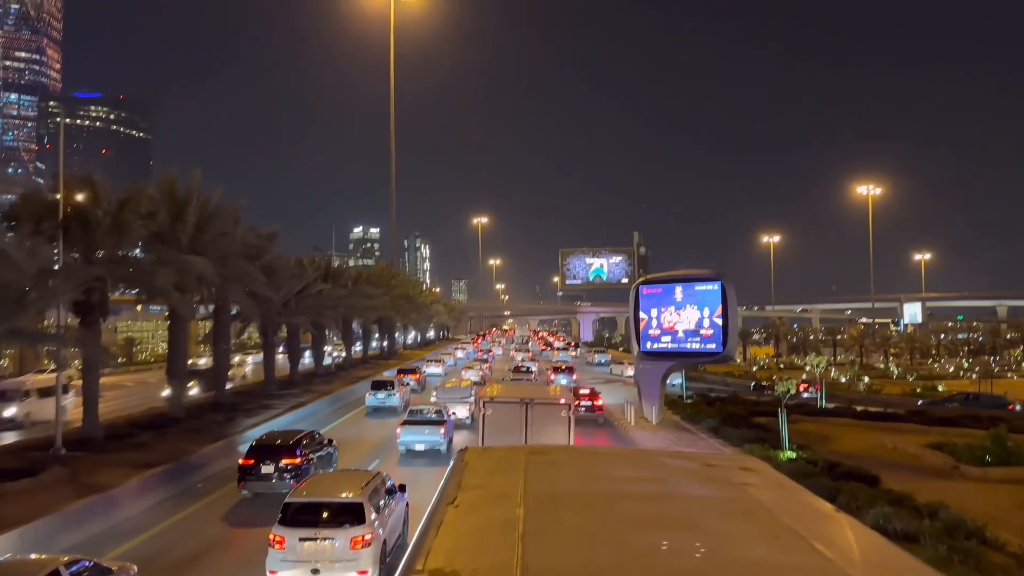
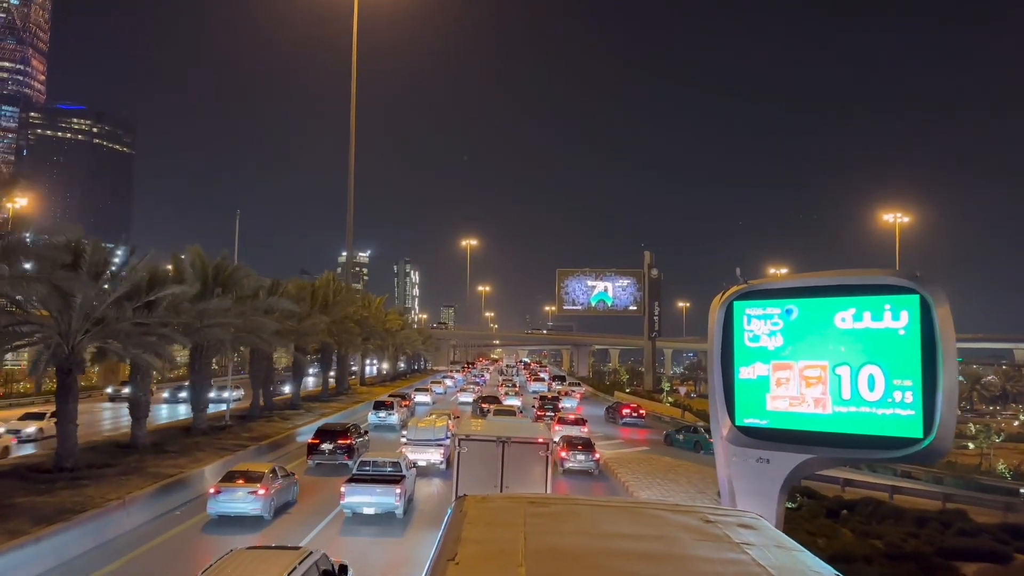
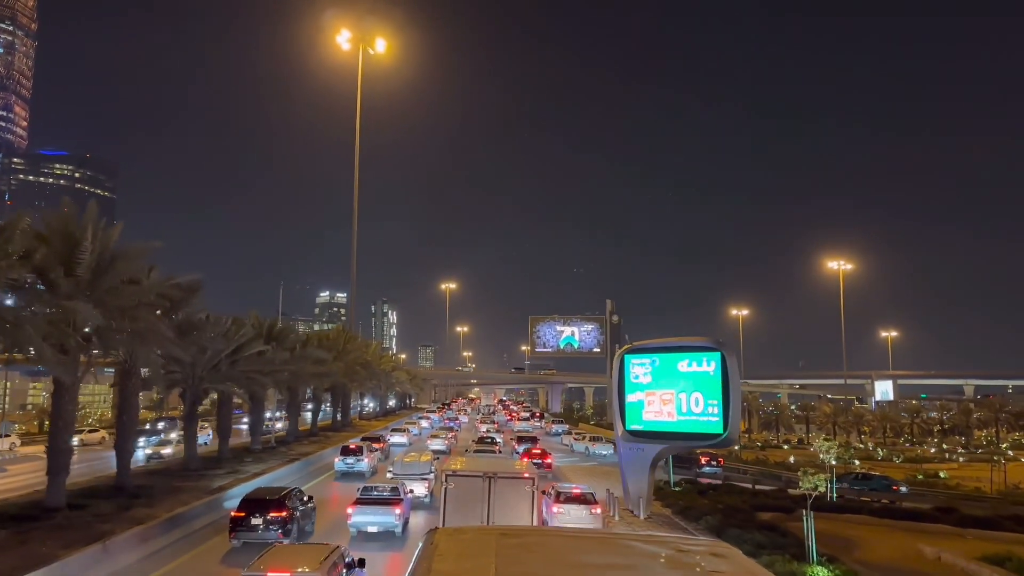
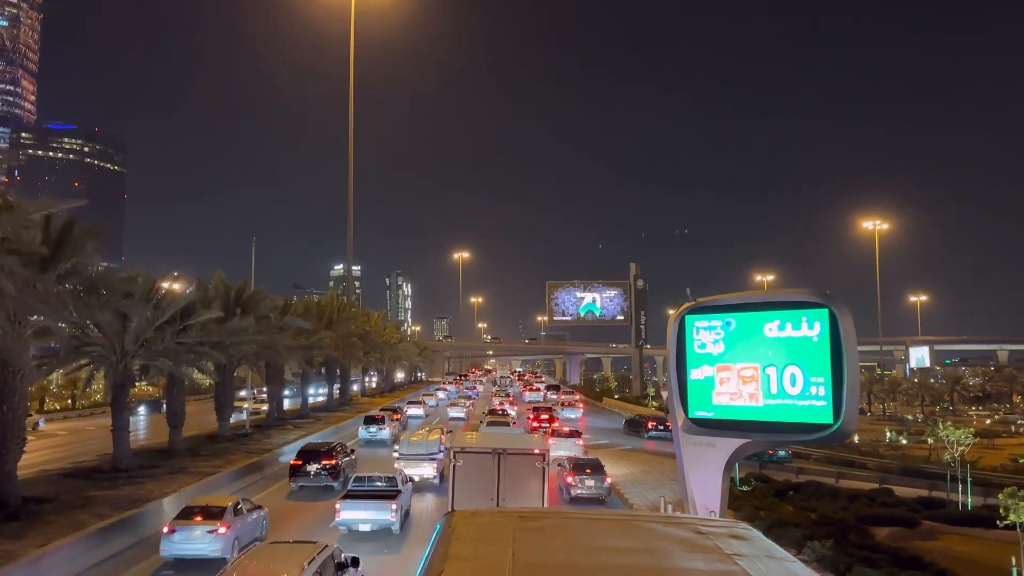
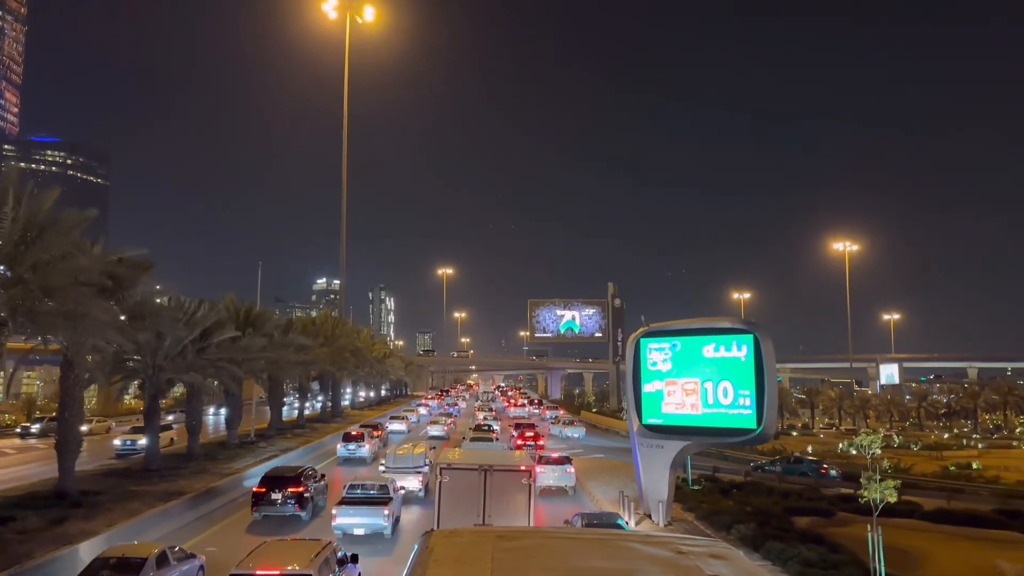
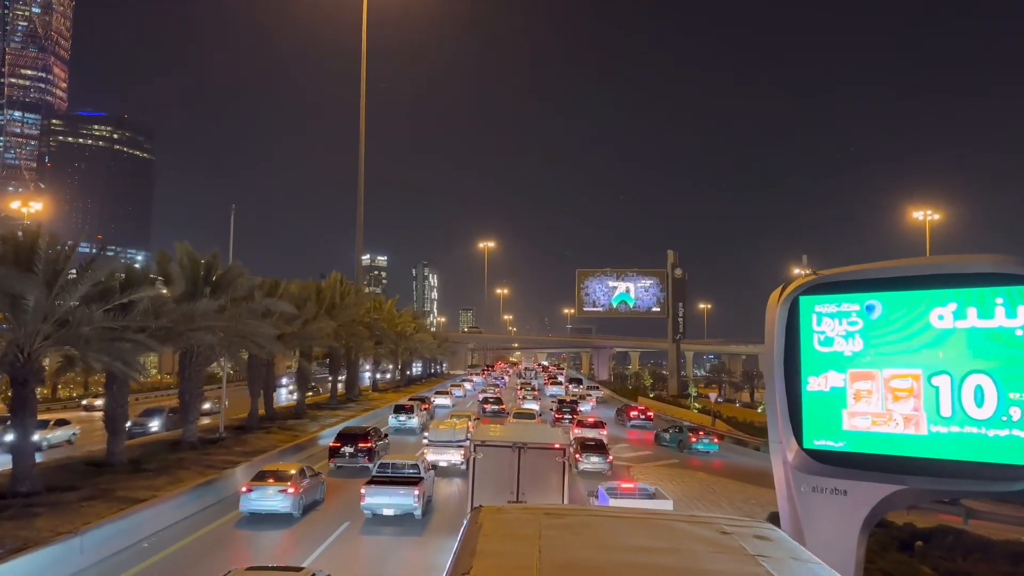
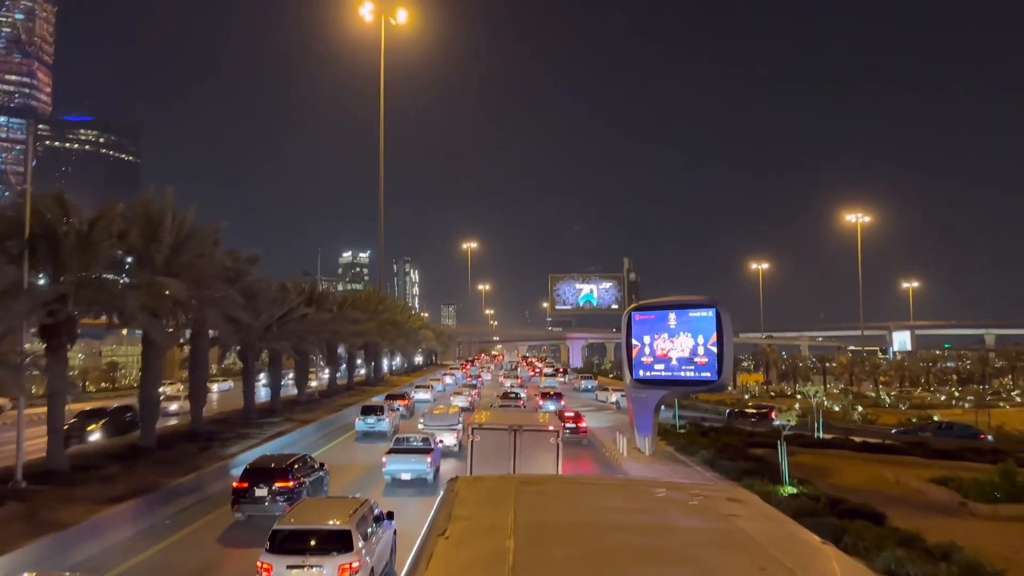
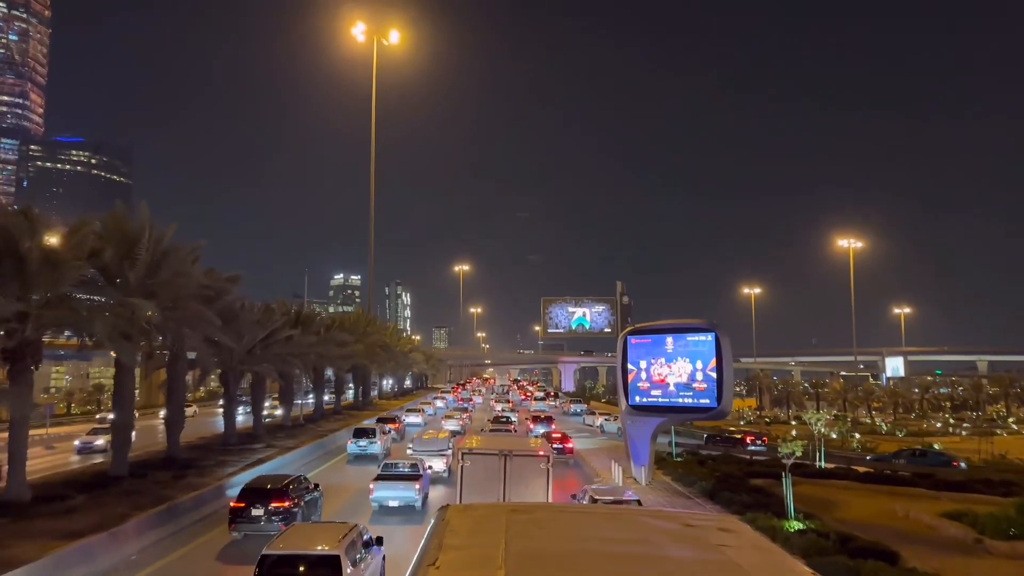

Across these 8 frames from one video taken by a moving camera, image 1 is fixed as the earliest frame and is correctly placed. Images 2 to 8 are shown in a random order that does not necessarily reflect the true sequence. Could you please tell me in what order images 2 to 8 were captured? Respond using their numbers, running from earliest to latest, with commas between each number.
7, 8, 3, 5, 4, 2, 6
